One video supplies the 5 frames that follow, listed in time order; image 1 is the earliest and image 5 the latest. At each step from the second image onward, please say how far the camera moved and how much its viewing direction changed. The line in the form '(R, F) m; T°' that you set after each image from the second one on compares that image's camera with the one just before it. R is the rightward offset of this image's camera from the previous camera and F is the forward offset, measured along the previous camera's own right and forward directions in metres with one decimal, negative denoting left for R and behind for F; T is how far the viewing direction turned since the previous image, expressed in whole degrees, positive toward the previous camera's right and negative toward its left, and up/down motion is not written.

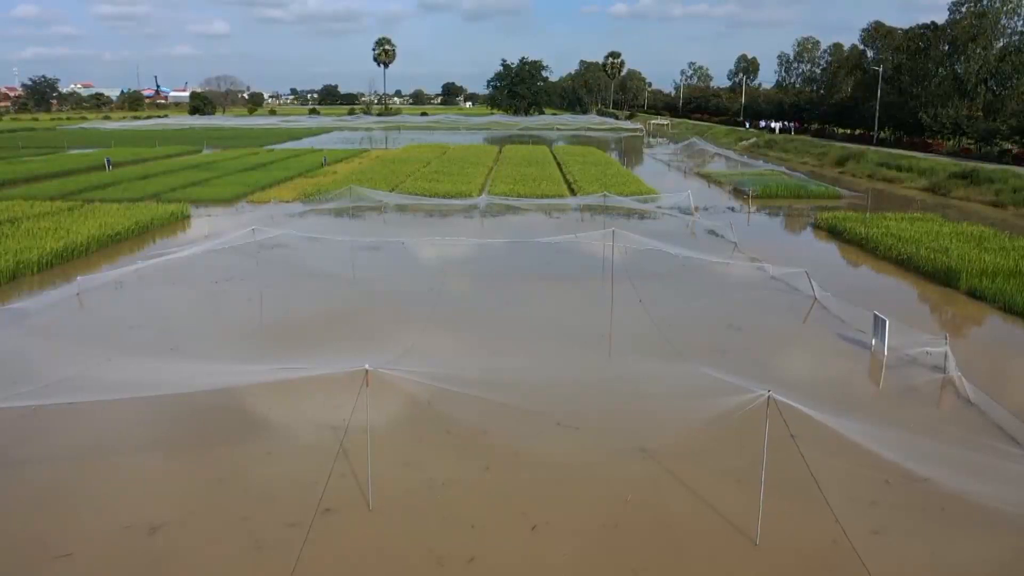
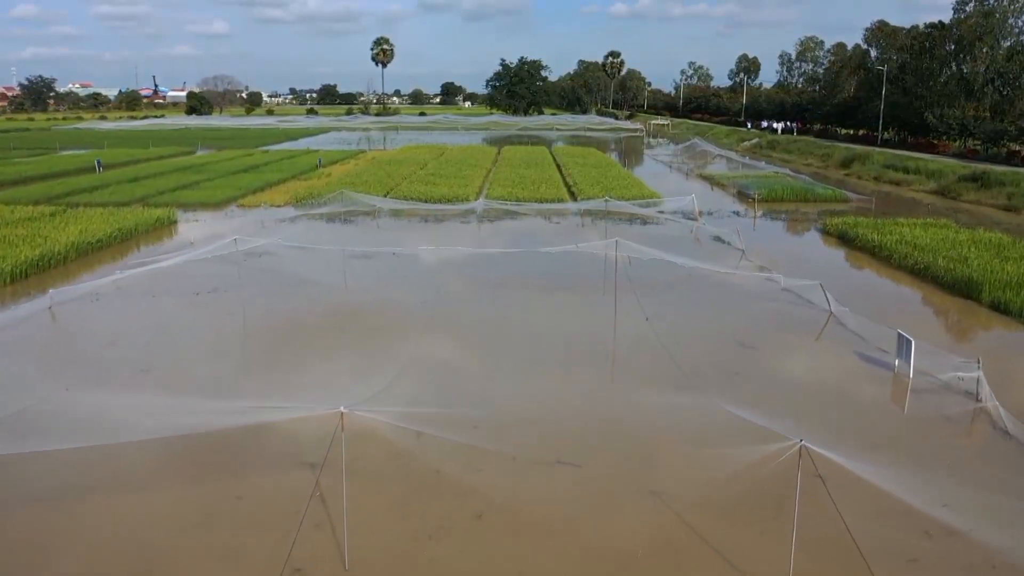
(0.0, +0.5) m; 0°
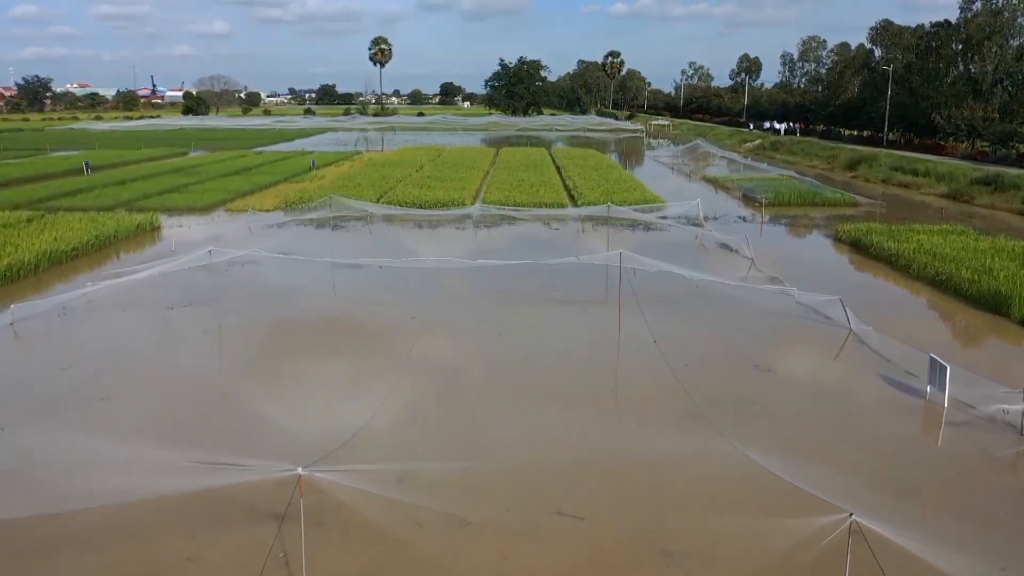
(0.0, +0.6) m; 0°
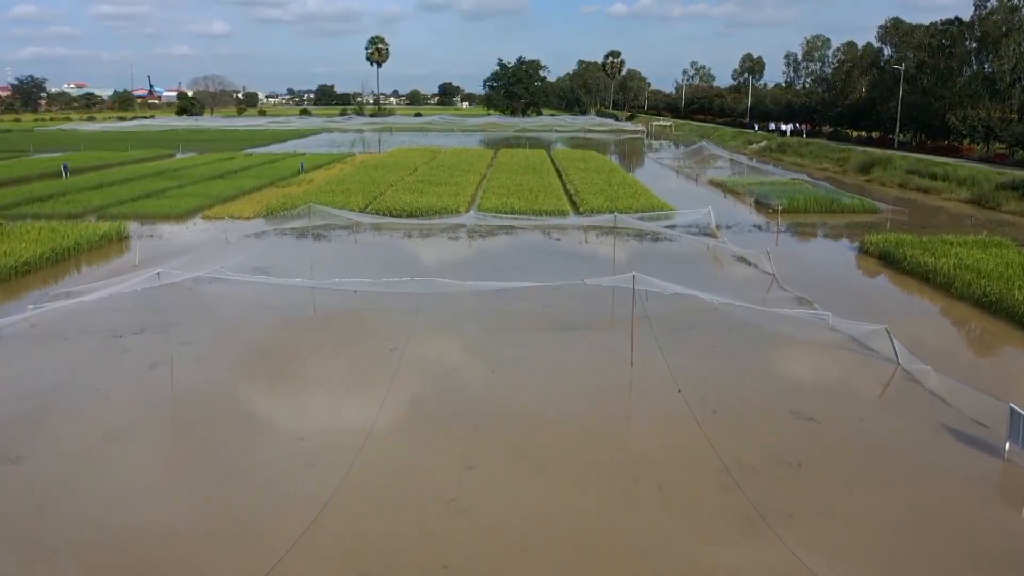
(0.0, +1.1) m; 0°
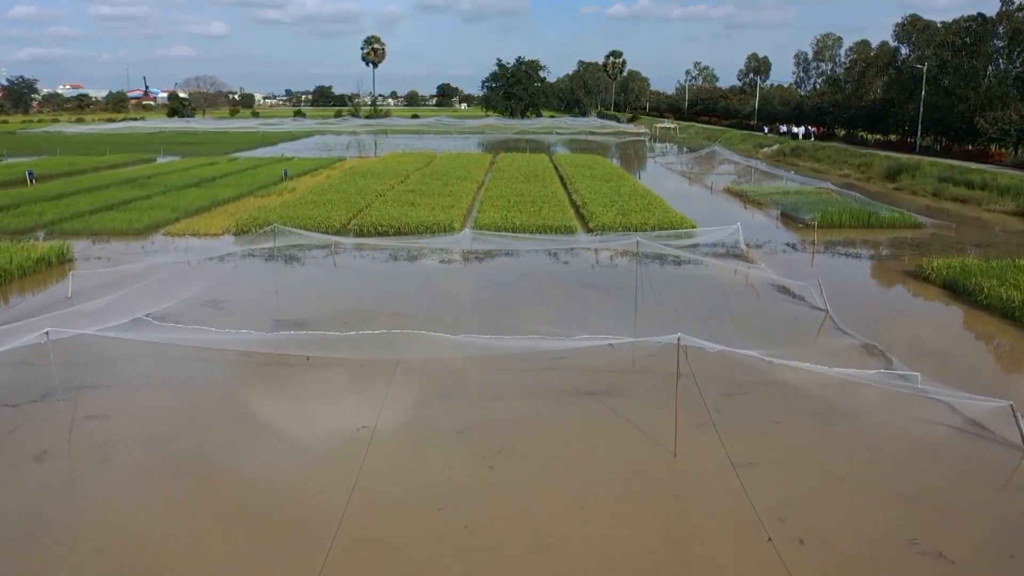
(0.0, +1.8) m; 0°
